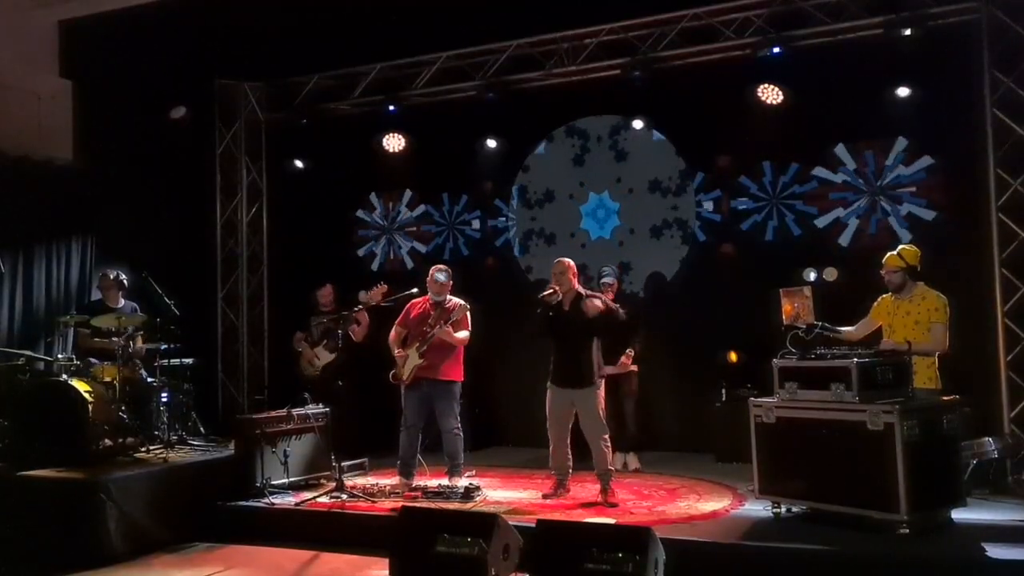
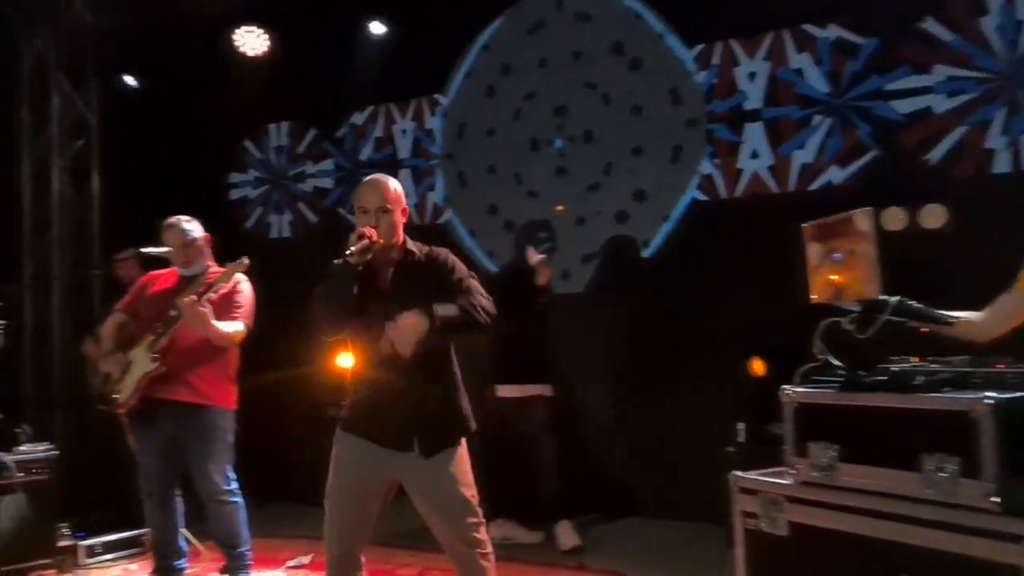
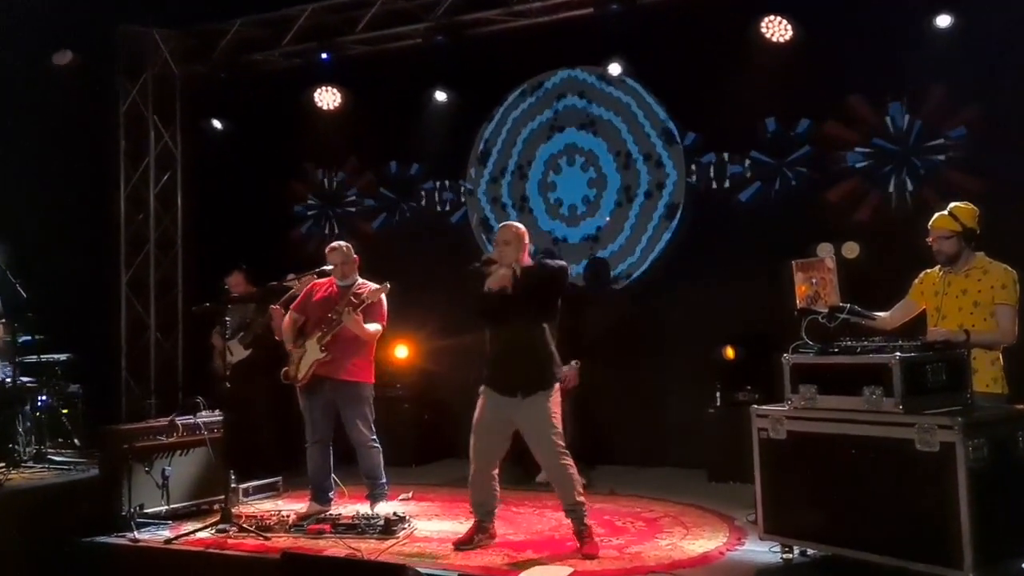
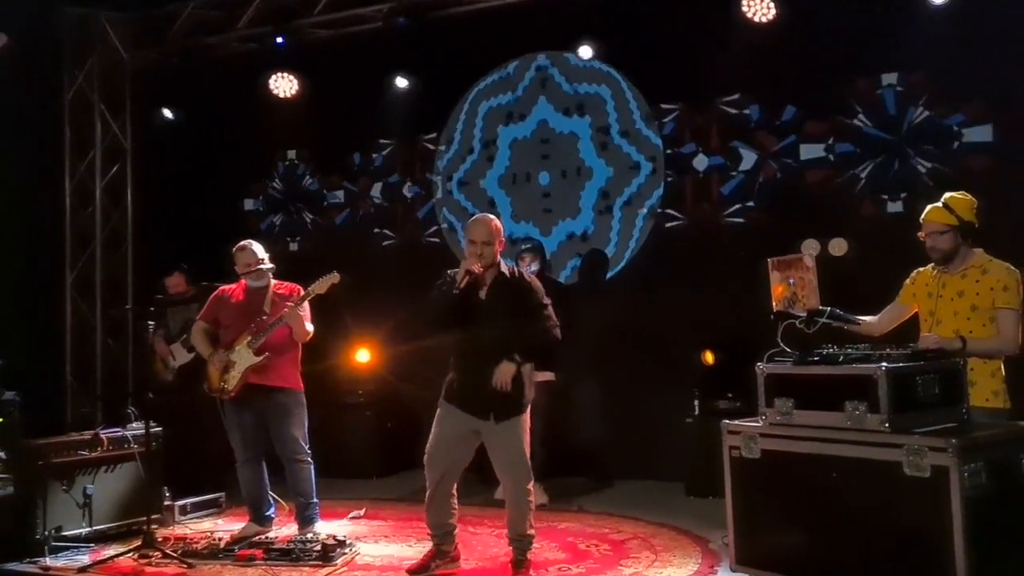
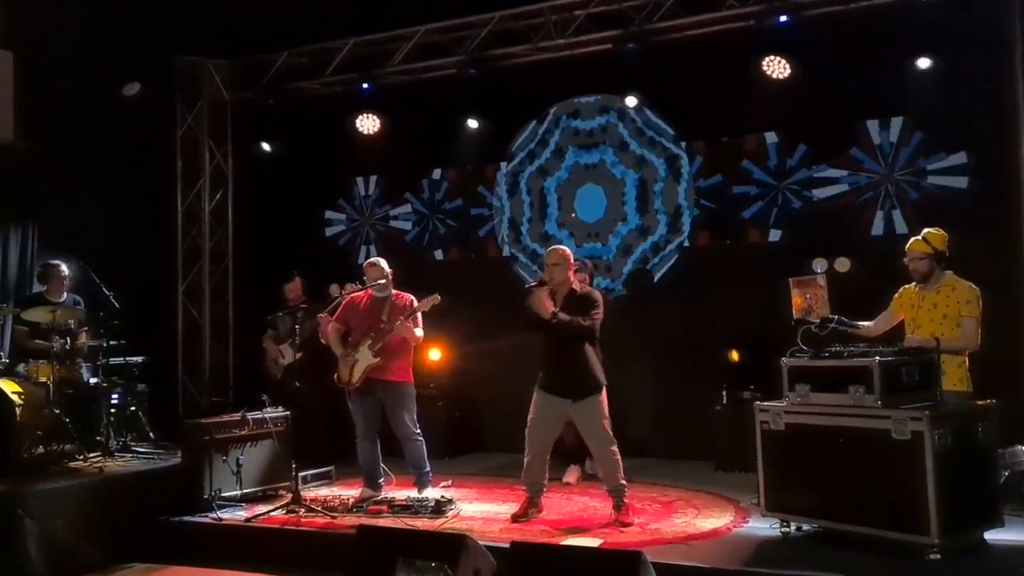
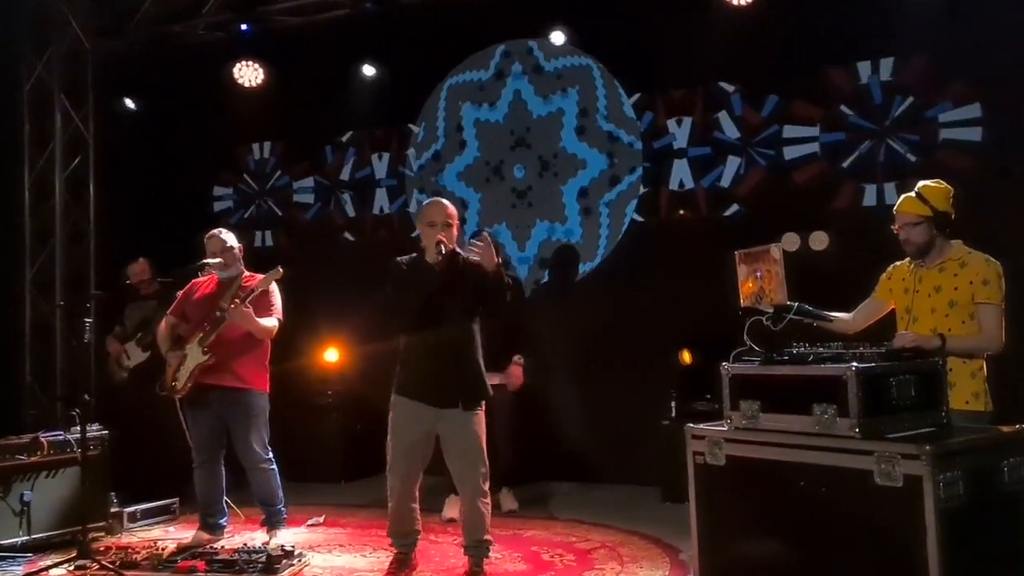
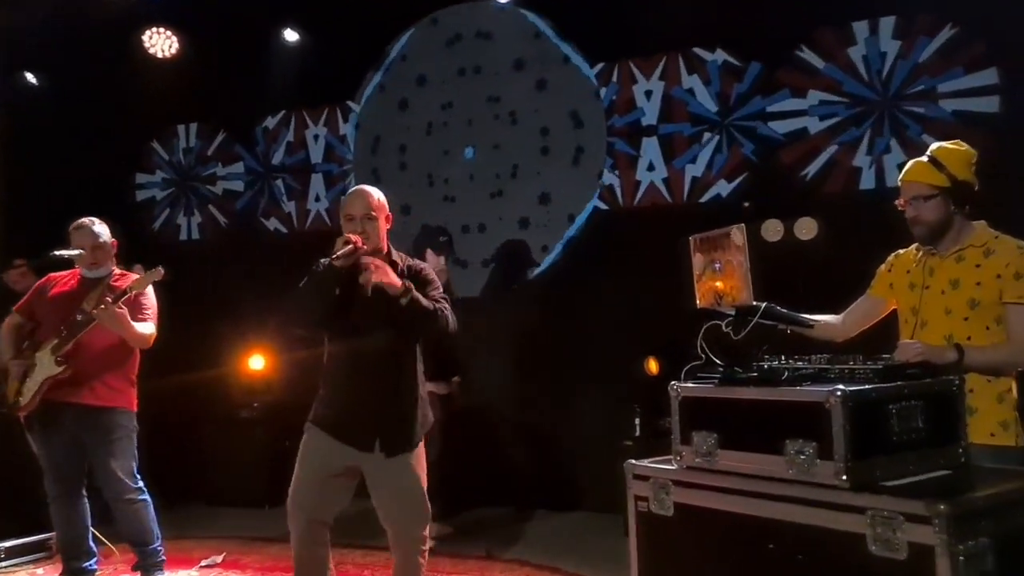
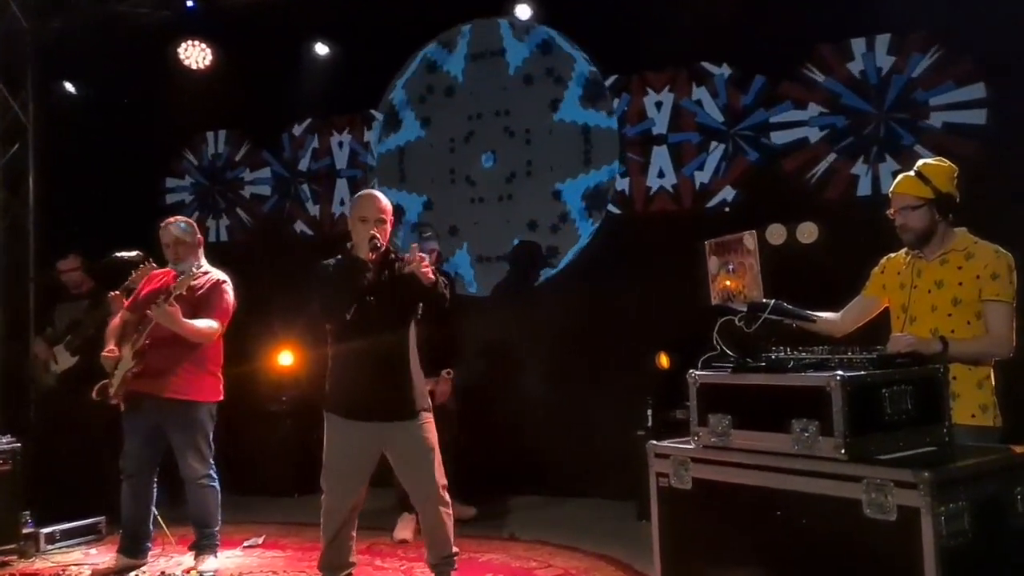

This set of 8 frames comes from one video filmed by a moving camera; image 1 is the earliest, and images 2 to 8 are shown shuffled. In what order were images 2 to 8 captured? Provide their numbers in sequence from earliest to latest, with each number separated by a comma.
5, 3, 4, 6, 8, 7, 2
